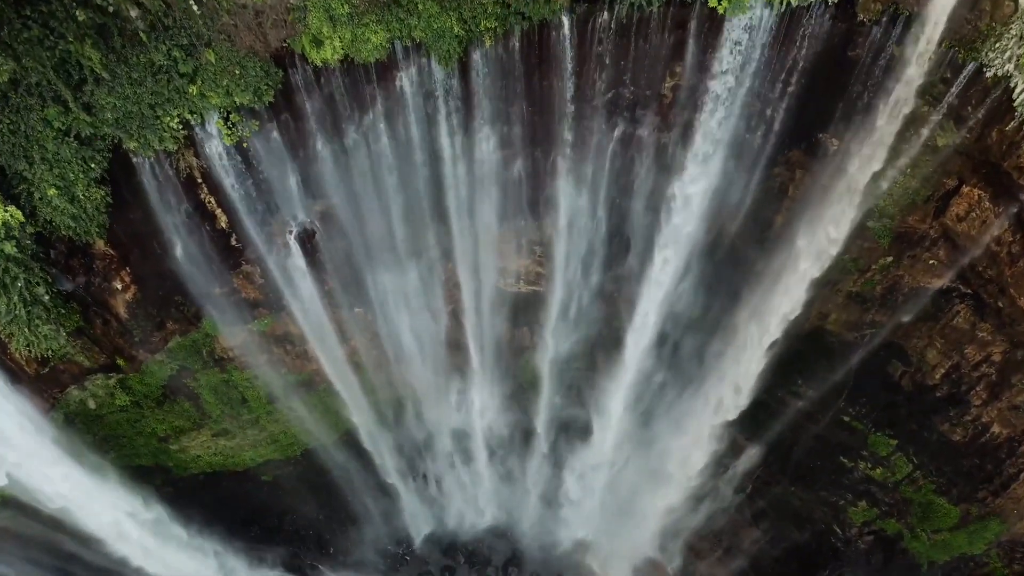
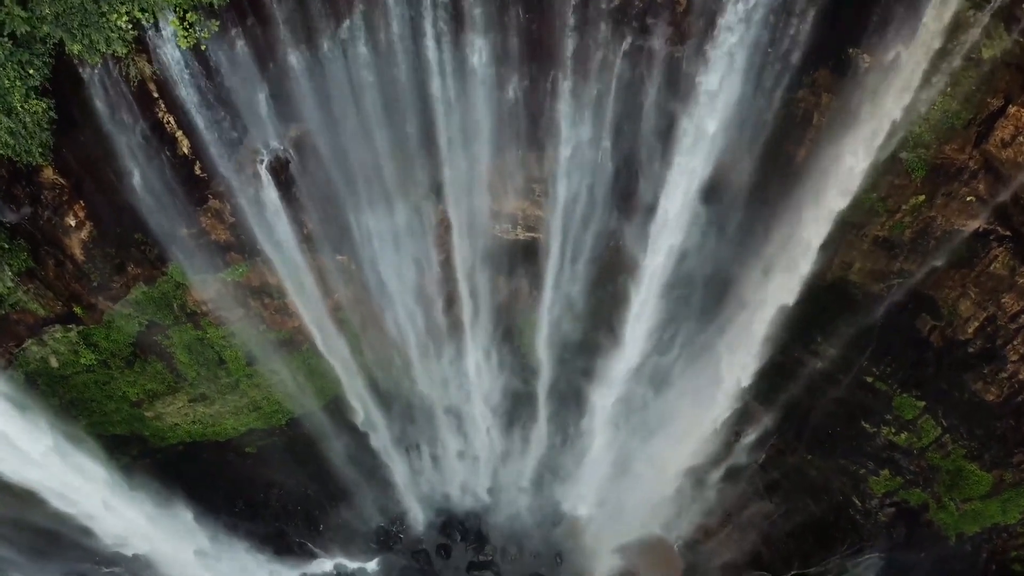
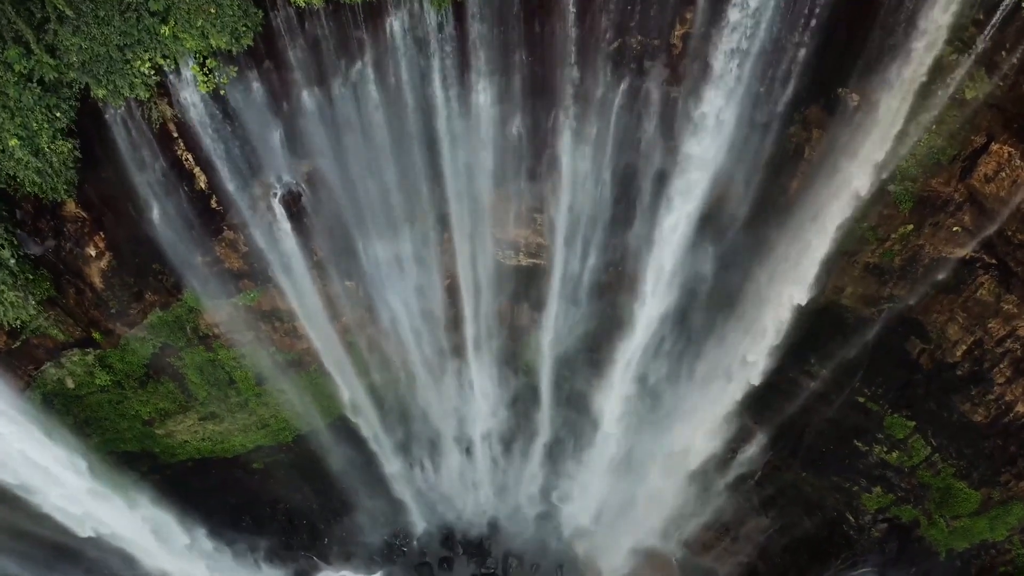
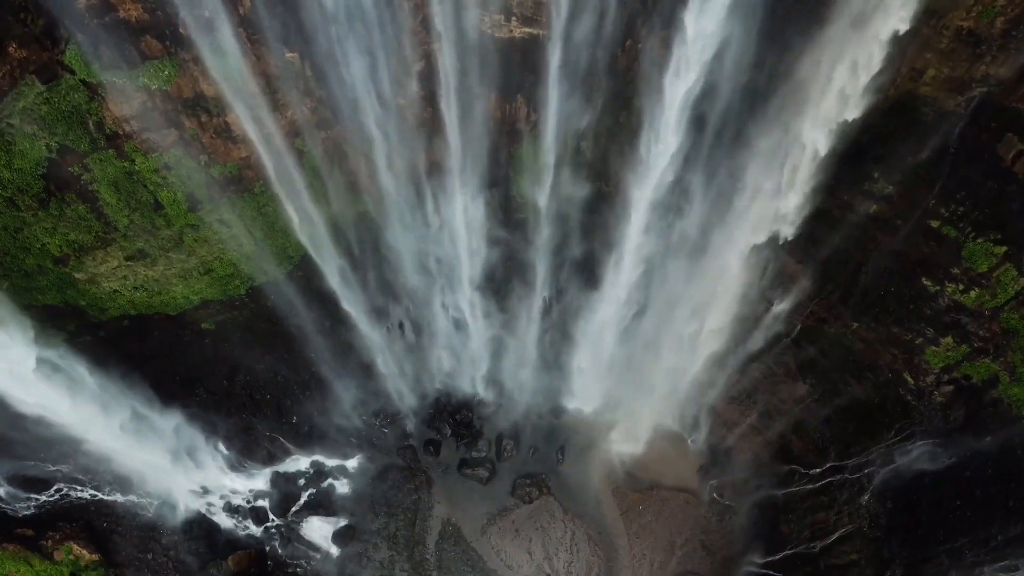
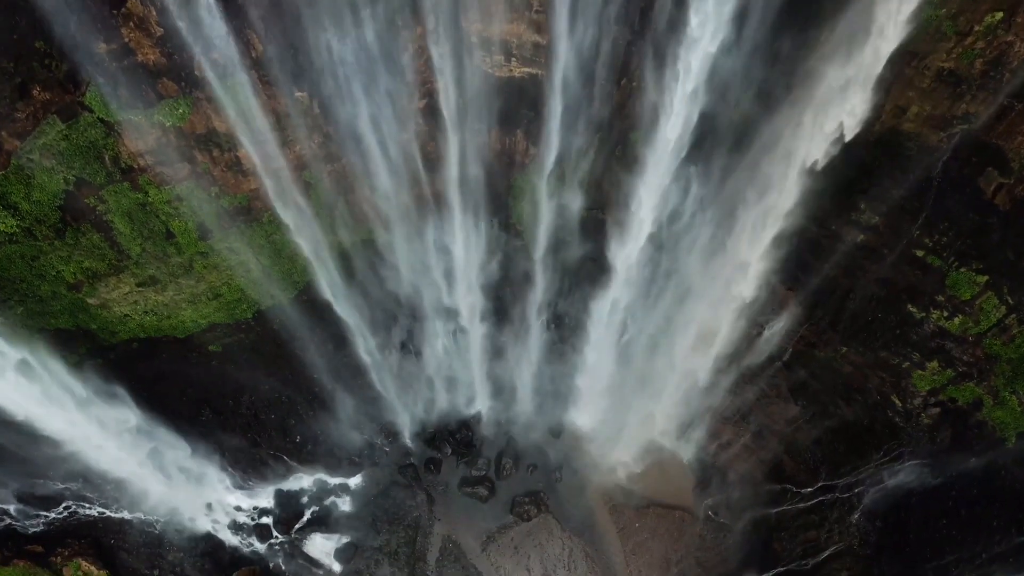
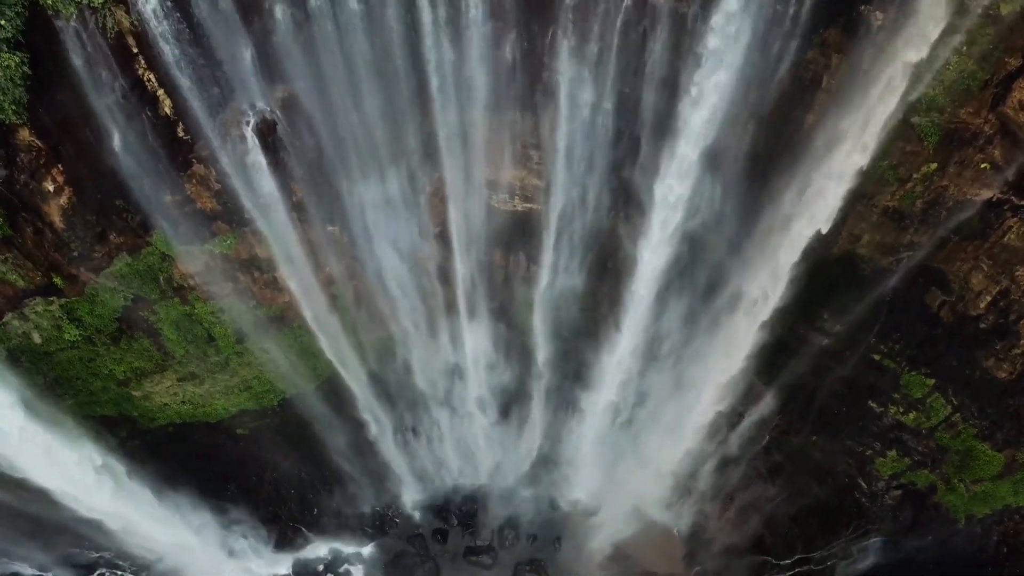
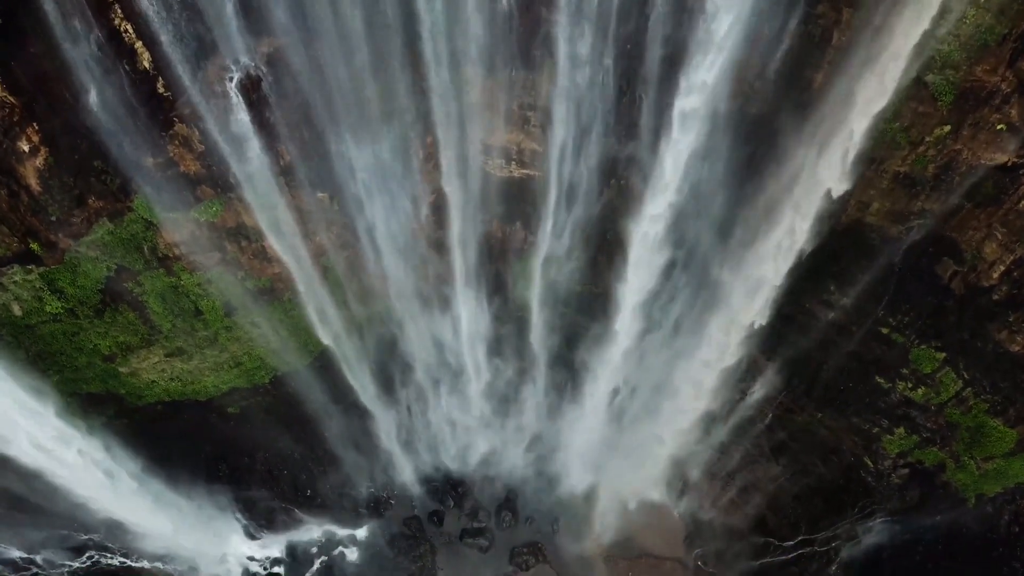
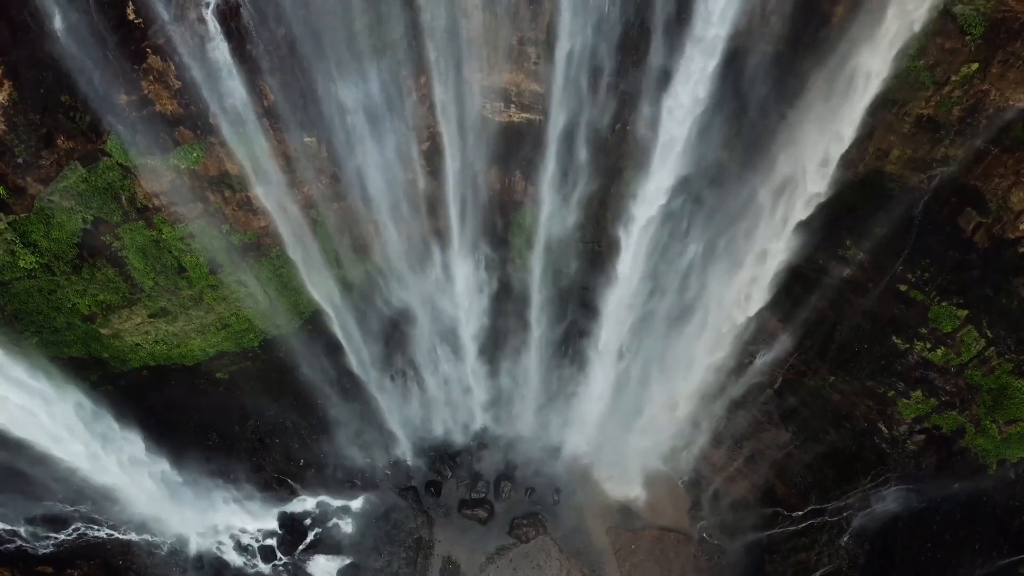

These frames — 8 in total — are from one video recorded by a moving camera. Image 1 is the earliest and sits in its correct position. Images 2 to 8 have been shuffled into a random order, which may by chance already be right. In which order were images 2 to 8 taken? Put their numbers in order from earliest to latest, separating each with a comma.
3, 2, 6, 7, 8, 5, 4
